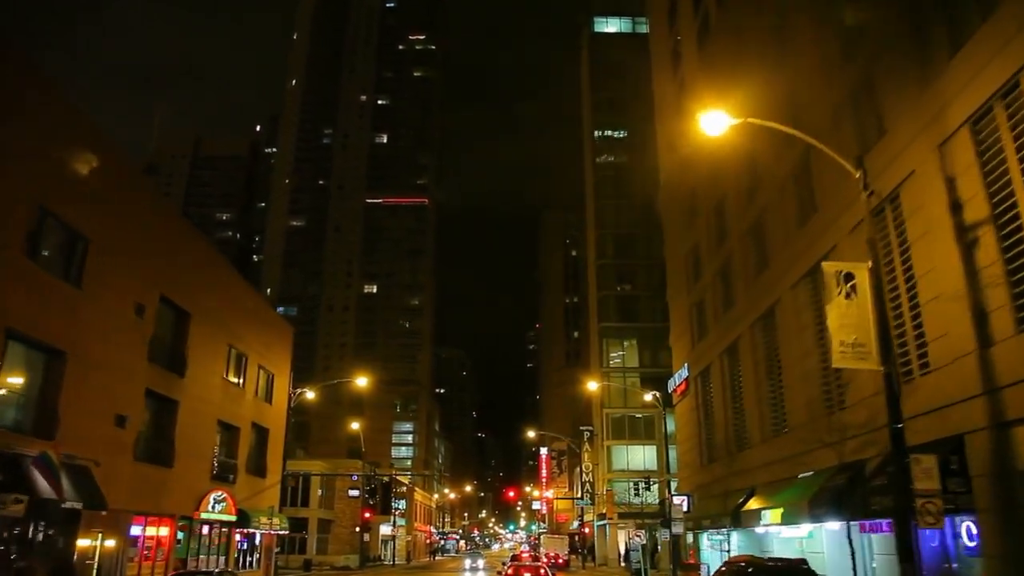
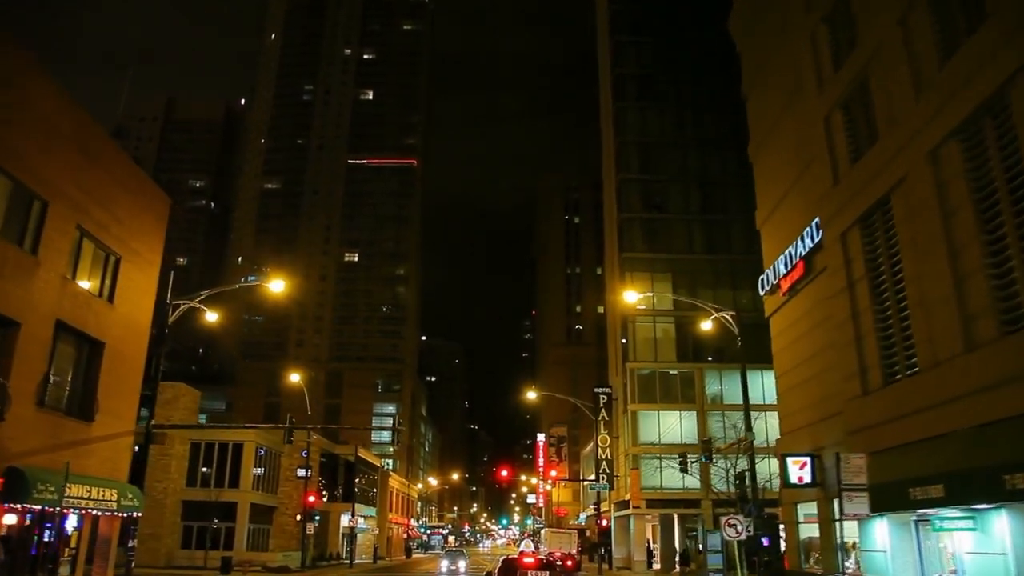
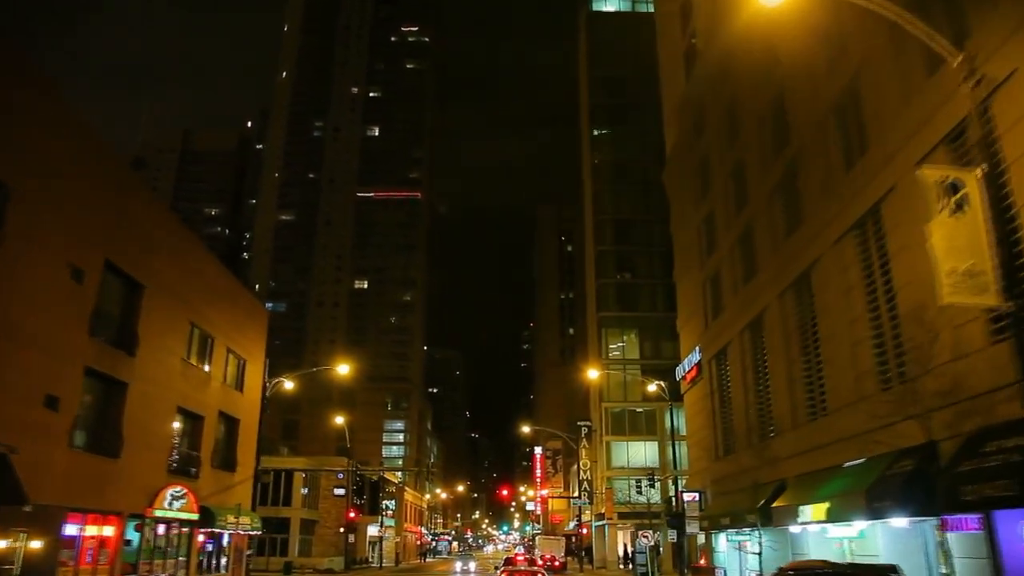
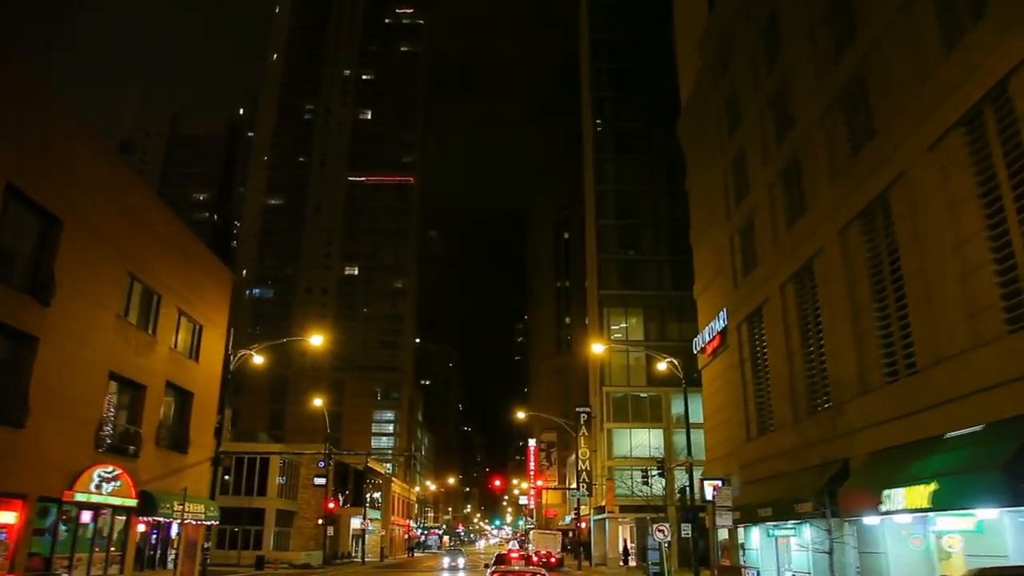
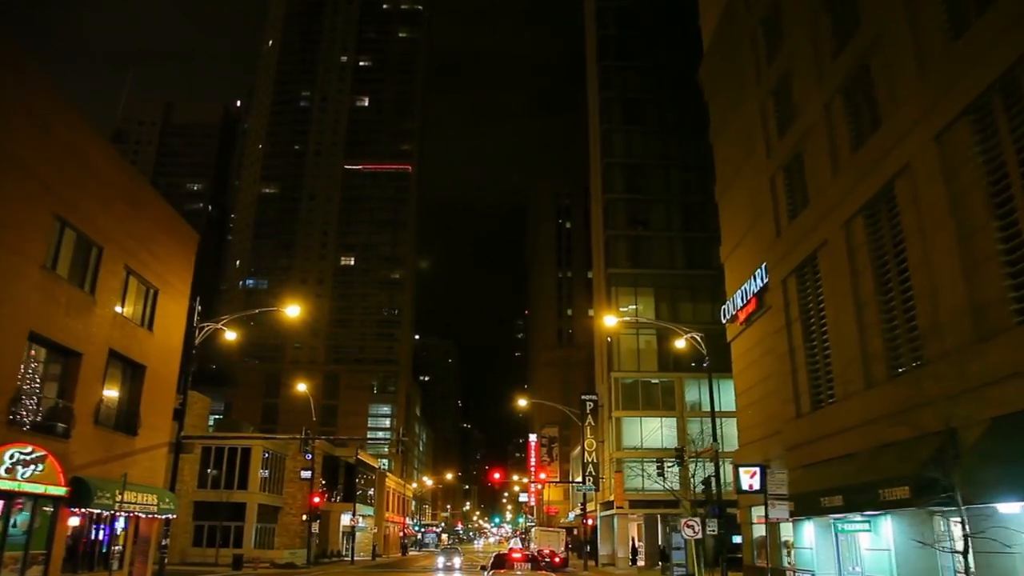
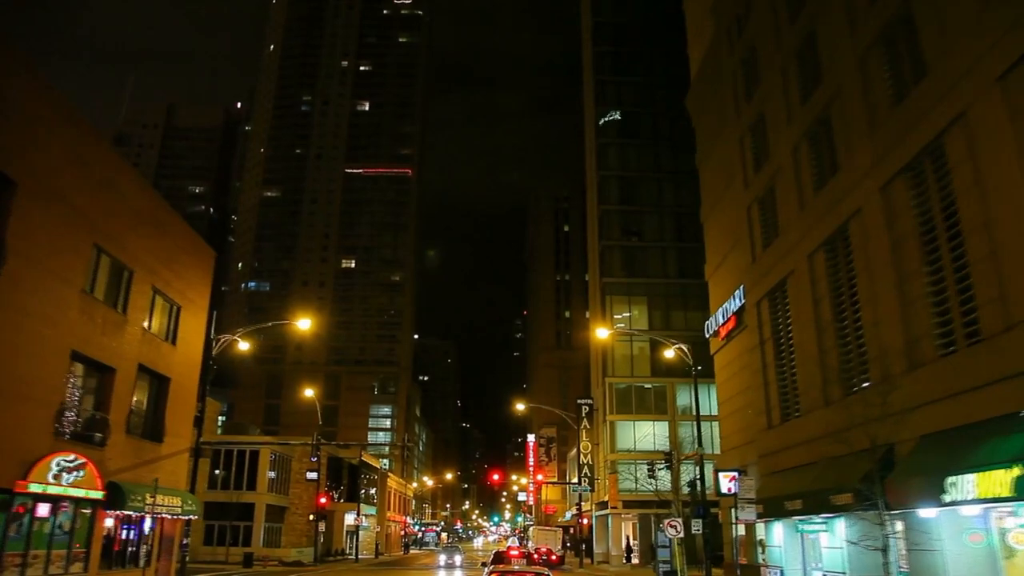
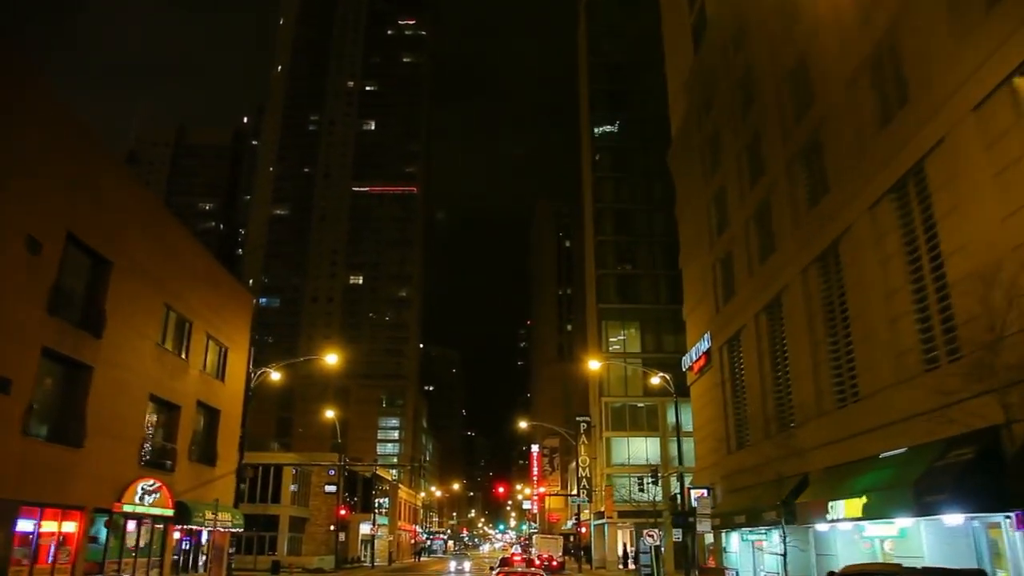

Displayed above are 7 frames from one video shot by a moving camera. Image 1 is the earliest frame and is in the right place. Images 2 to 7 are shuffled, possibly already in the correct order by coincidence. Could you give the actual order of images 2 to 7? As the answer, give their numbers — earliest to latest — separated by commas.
3, 7, 4, 6, 5, 2
